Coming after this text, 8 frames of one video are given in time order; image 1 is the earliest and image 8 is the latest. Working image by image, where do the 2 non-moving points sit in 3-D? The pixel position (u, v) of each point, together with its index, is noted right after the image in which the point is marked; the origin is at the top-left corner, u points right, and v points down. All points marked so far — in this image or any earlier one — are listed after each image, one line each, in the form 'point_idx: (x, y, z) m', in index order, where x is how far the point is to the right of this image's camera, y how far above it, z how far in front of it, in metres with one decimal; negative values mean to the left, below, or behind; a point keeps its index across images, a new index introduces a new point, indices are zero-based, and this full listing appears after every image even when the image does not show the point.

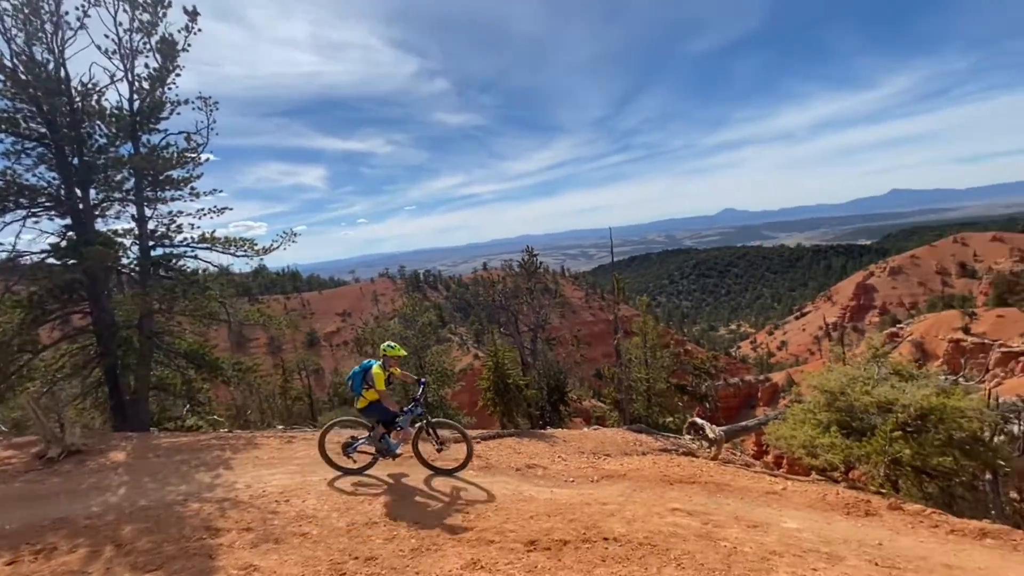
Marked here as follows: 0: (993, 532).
0: (+7.3, -3.7, +7.4) m
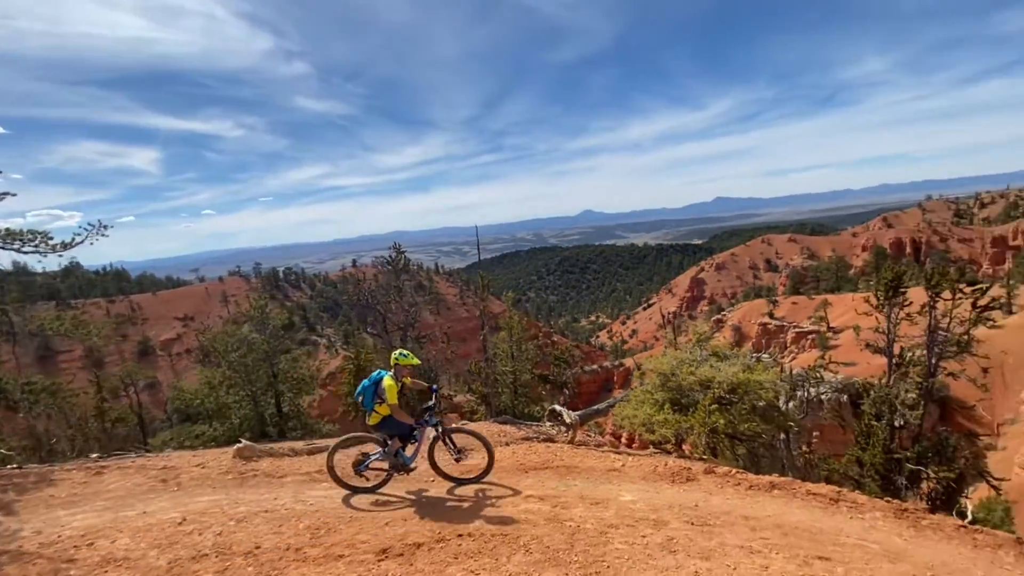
0: (+4.9, -3.5, +8.8) m
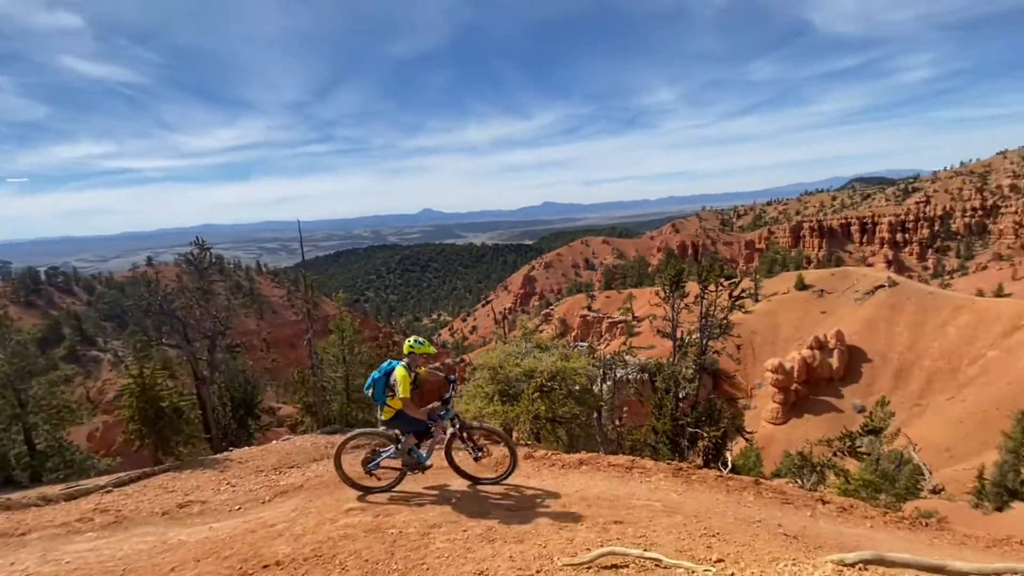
0: (+1.5, -3.4, +9.7) m
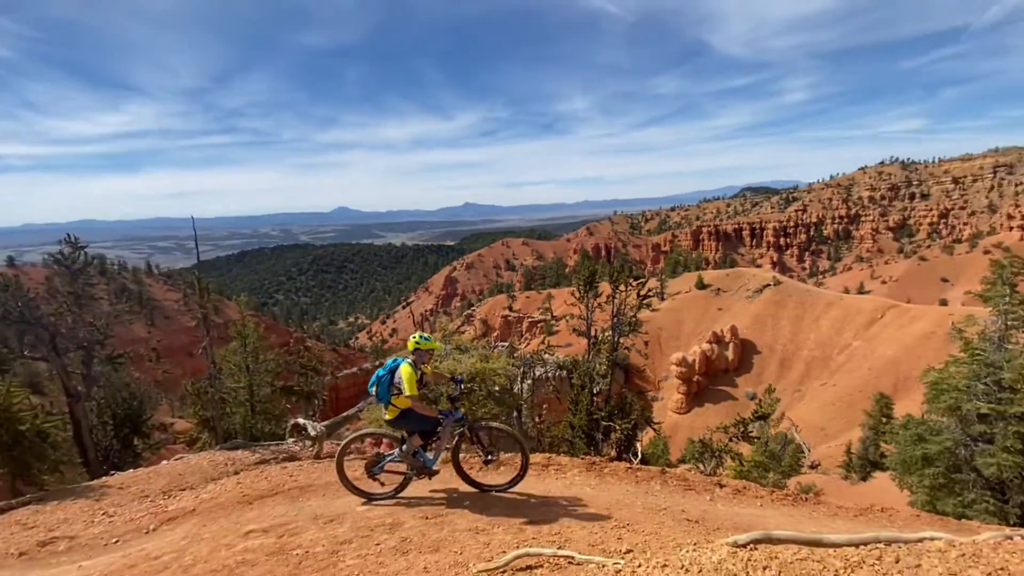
0: (-0.1, -3.5, +9.7) m
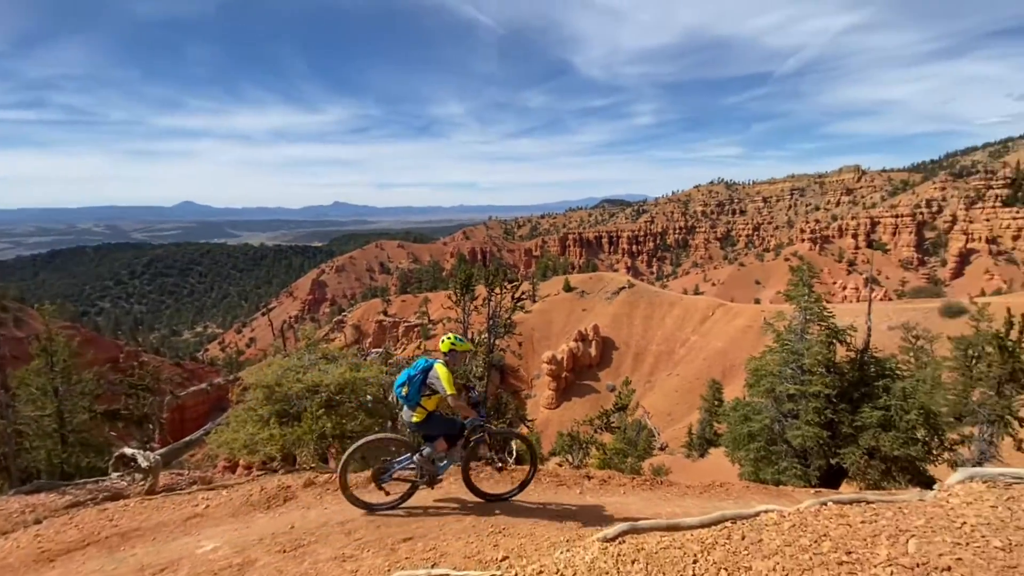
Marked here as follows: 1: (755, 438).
0: (-2.6, -3.5, +9.1) m
1: (+8.4, -5.2, +16.8) m
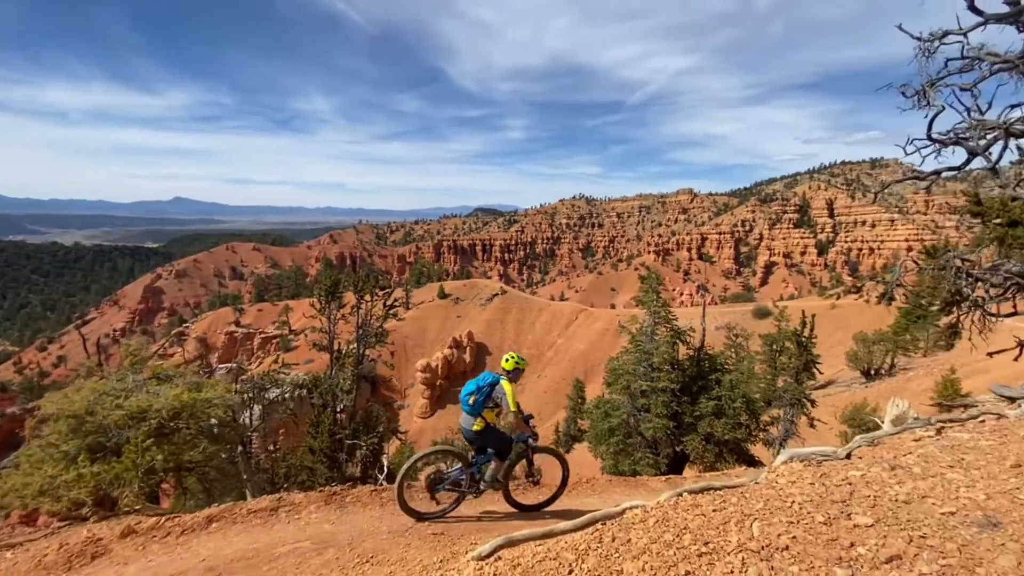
0: (-4.8, -3.7, +7.9) m
1: (+3.8, -5.4, +18.1) m
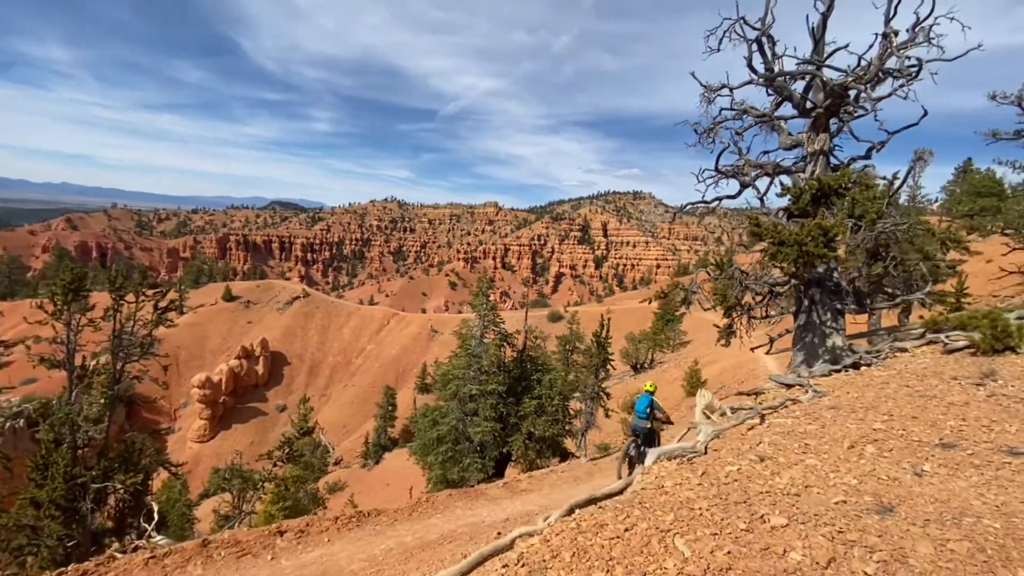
0: (-6.6, -3.5, +4.8) m
1: (-2.5, -5.5, +17.5) m
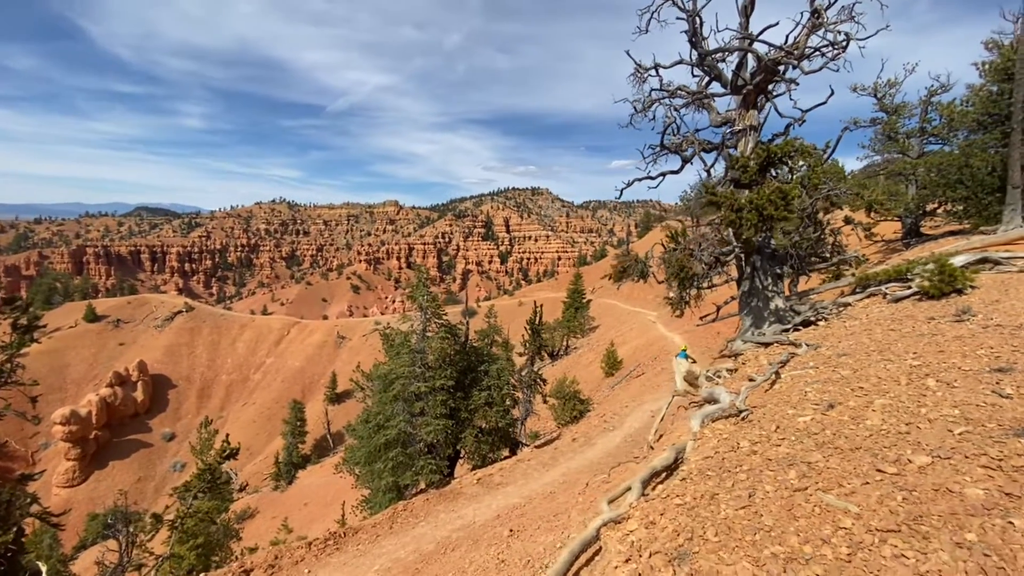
0: (-5.9, -3.6, +3.0) m
1: (-4.1, -5.3, +16.2) m
